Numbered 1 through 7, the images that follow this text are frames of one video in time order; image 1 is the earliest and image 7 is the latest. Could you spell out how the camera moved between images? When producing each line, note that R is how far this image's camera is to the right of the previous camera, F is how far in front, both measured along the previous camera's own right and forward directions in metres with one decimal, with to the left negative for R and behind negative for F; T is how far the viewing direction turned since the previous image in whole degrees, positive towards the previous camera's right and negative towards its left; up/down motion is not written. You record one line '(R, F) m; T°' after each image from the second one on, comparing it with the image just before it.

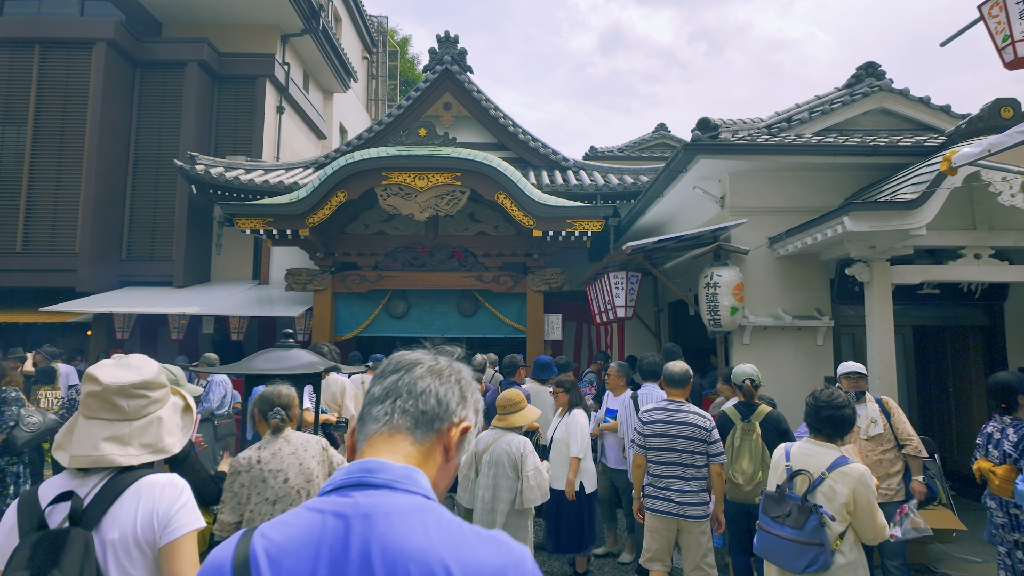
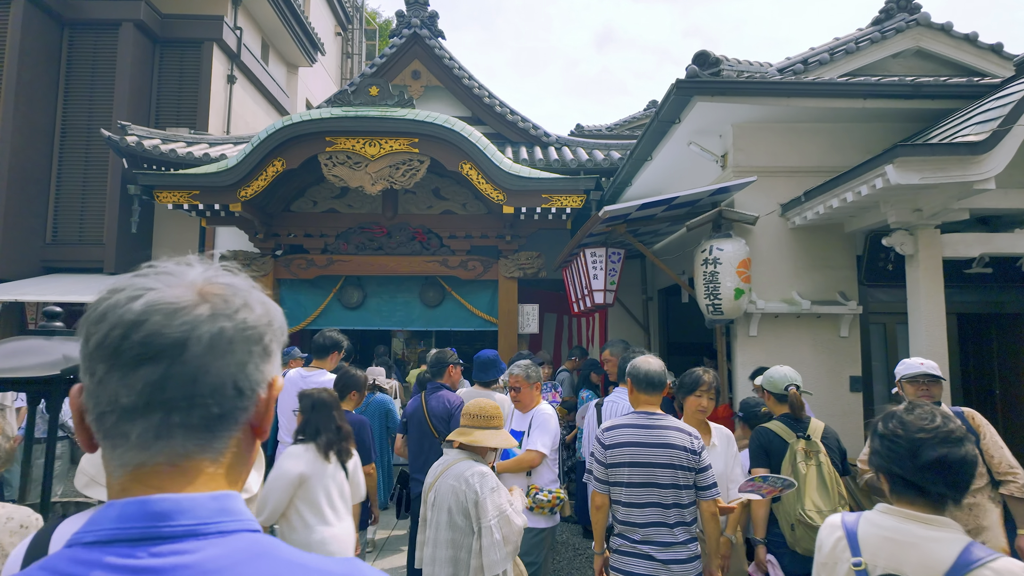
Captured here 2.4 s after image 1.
(+0.4, +1.3) m; 0°
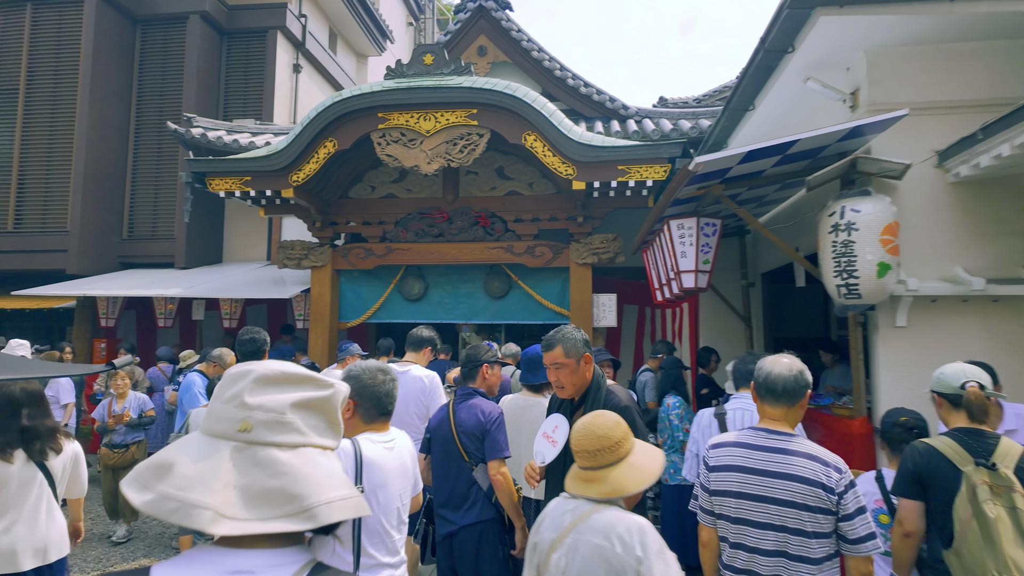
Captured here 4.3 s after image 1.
(+0.1, +1.0) m; -8°
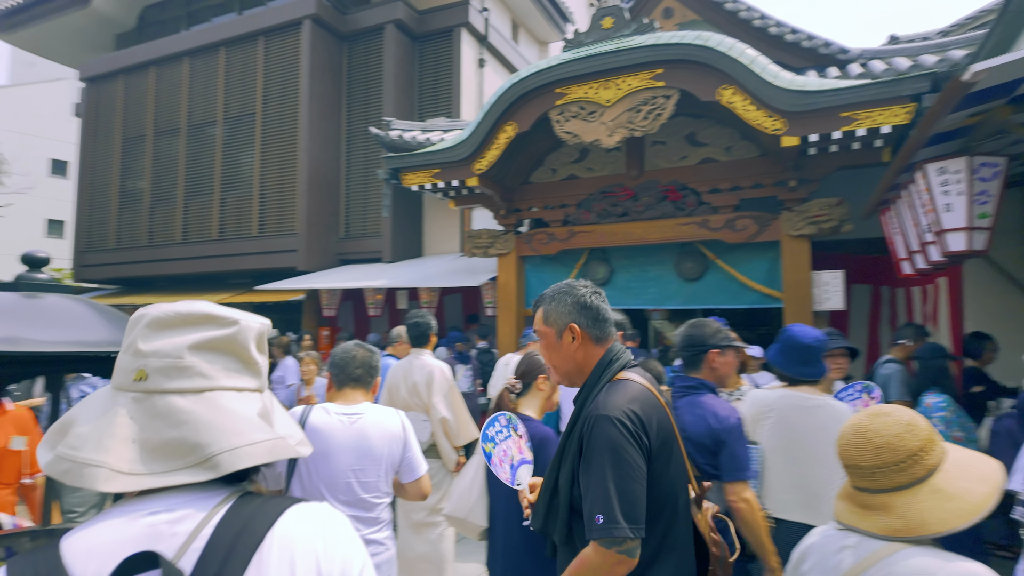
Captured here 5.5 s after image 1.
(0.0, +0.5) m; -18°
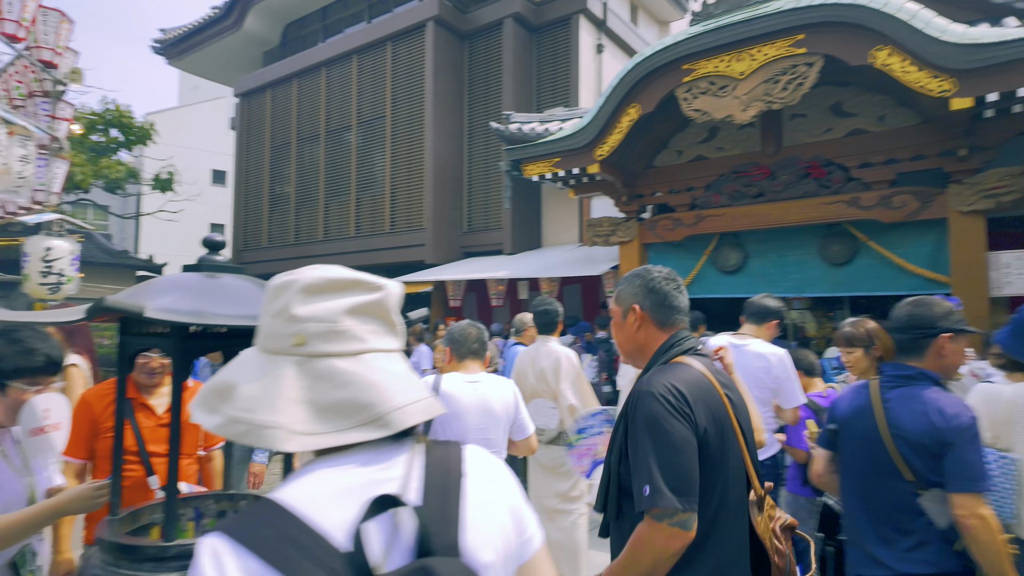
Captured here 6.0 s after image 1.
(-0.1, 0.0) m; -11°
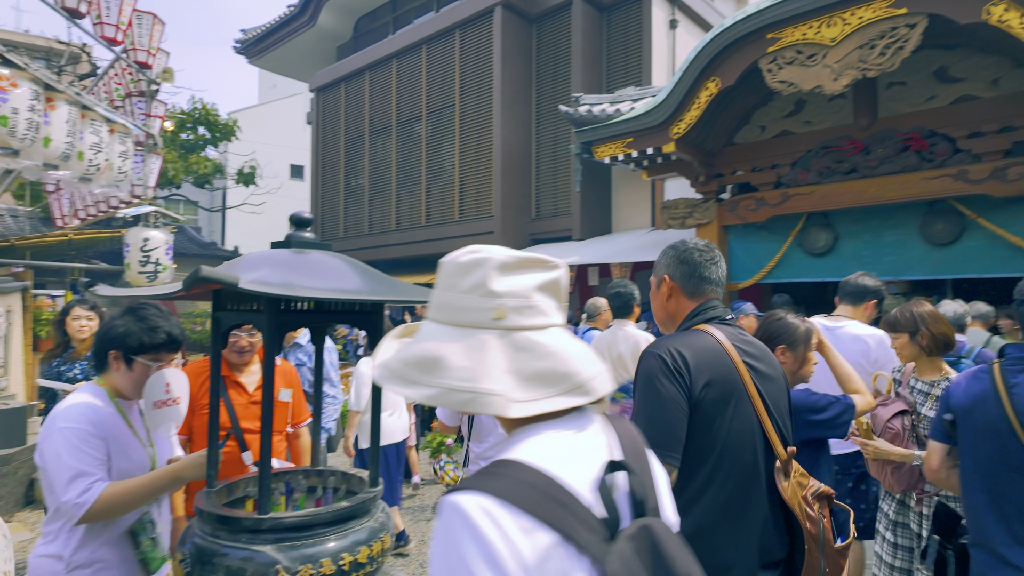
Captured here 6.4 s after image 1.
(-0.1, +0.1) m; -6°
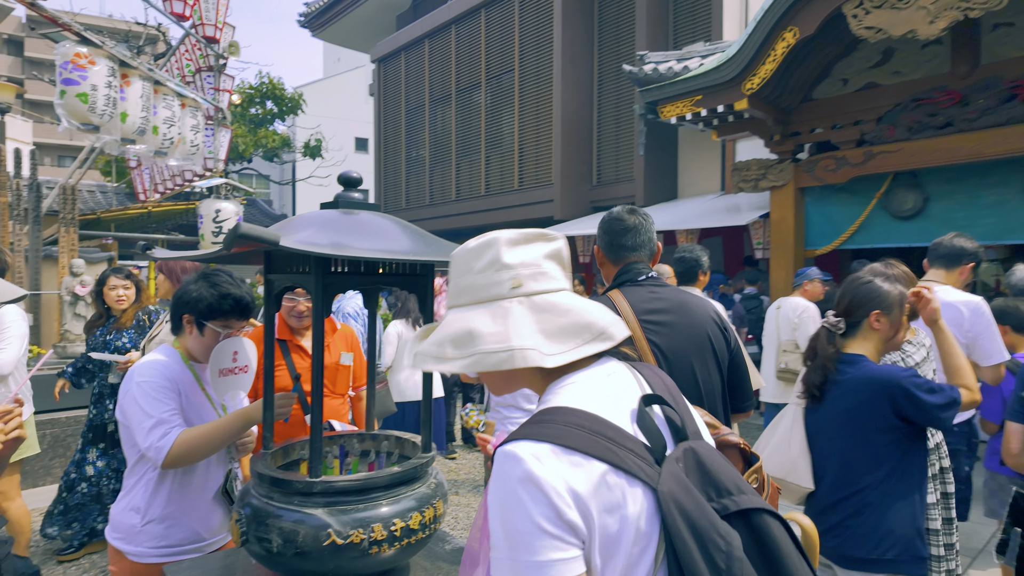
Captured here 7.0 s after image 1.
(0.0, +0.1) m; -6°
